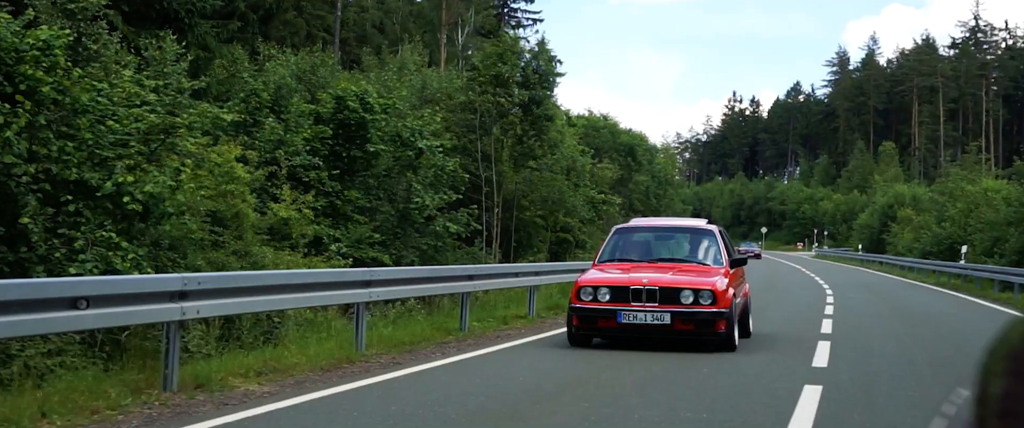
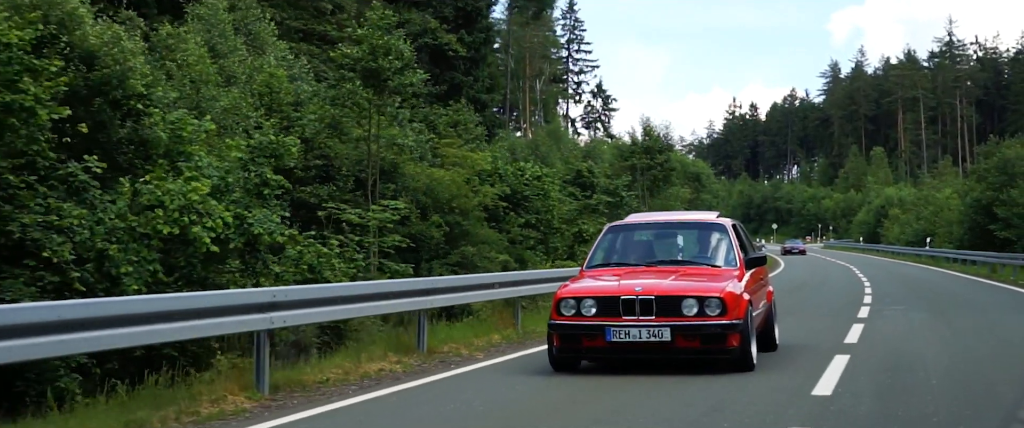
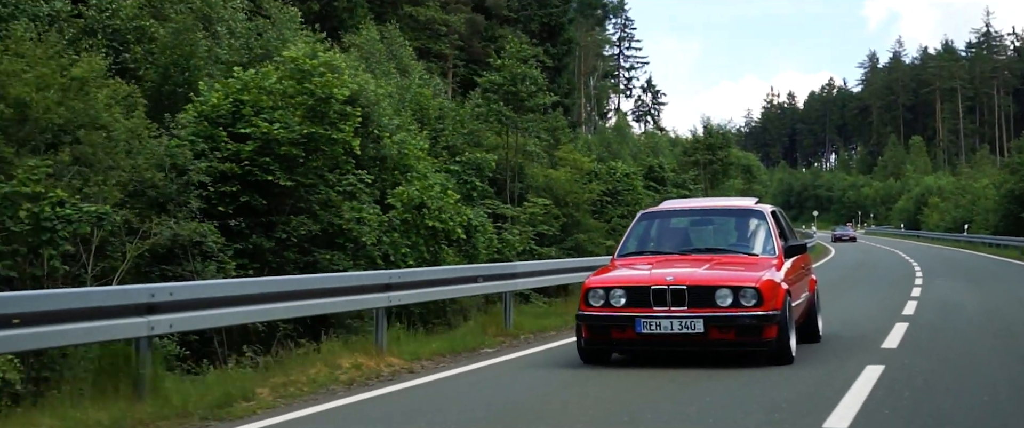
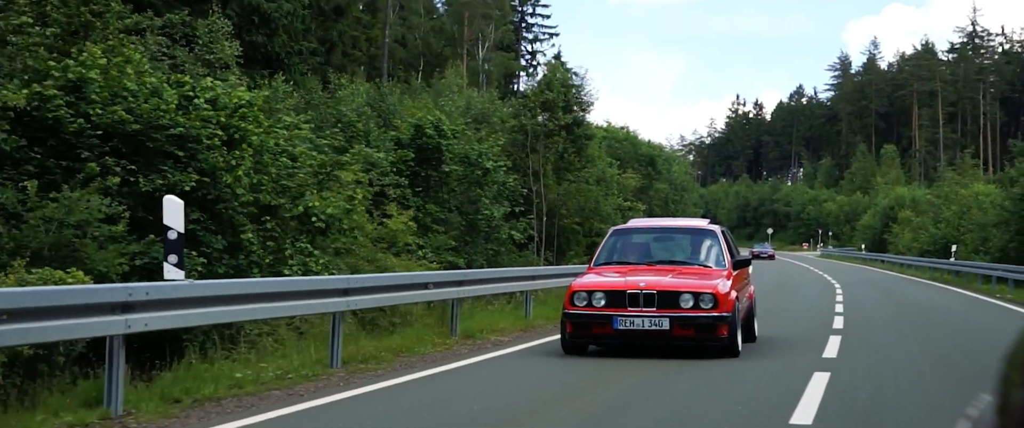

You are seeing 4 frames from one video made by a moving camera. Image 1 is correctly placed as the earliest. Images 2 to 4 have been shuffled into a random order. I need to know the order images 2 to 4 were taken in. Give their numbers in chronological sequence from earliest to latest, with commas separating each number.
4, 2, 3
